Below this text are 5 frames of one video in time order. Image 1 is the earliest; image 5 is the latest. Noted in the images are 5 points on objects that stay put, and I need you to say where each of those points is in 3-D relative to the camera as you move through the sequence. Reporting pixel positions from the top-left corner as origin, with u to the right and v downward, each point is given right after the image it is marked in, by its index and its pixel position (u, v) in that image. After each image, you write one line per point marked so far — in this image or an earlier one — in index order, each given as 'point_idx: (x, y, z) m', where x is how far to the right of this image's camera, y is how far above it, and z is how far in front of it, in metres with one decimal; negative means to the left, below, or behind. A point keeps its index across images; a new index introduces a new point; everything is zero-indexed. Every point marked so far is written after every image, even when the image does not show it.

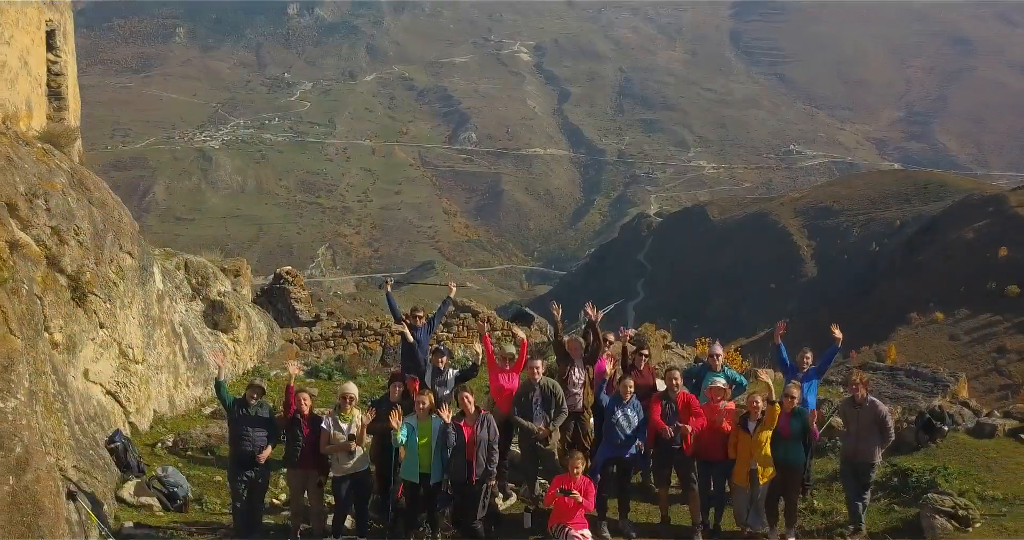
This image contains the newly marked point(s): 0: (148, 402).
0: (-1.7, -0.6, +6.1) m
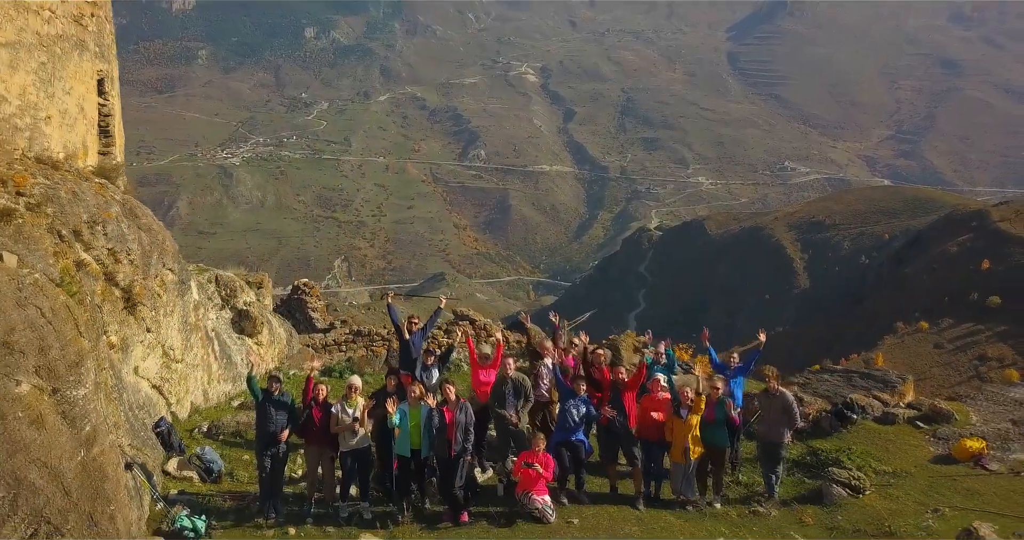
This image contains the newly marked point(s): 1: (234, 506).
0: (-1.8, -0.7, +7.2) m
1: (-1.3, -1.1, +5.9) m
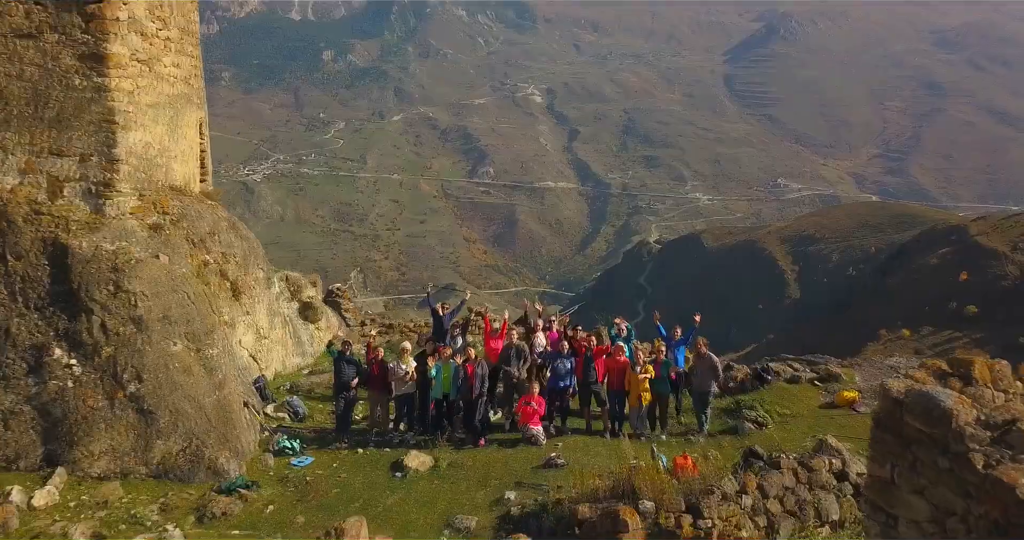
0: (-1.8, -0.7, +9.5) m
1: (-1.2, -1.1, +8.3) m
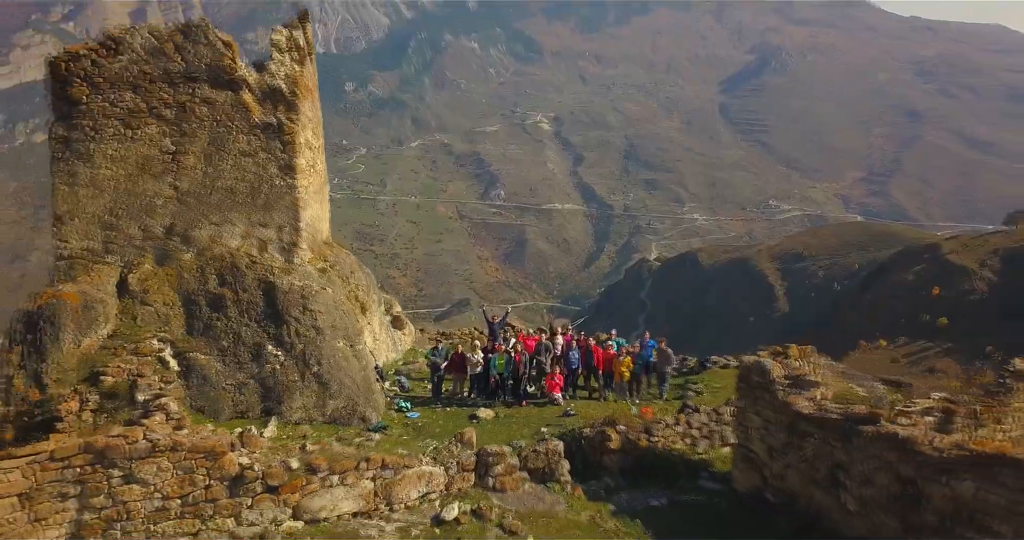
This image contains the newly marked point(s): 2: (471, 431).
0: (-1.5, -1.0, +14.3) m
1: (-0.9, -1.3, +13.1) m
2: (-0.3, -1.3, +10.6) m
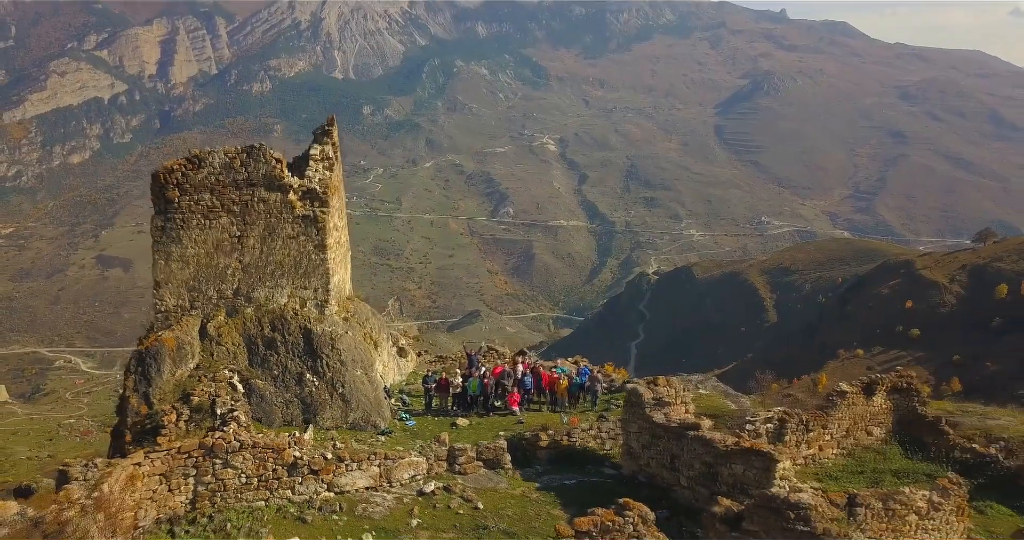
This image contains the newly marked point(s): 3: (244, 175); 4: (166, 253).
0: (-1.9, -1.7, +19.3) m
1: (-1.4, -2.0, +18.0) m
2: (-0.8, -2.0, +15.5) m
3: (-3.4, +1.2, +16.4) m
4: (-4.3, +0.2, +16.1) m
